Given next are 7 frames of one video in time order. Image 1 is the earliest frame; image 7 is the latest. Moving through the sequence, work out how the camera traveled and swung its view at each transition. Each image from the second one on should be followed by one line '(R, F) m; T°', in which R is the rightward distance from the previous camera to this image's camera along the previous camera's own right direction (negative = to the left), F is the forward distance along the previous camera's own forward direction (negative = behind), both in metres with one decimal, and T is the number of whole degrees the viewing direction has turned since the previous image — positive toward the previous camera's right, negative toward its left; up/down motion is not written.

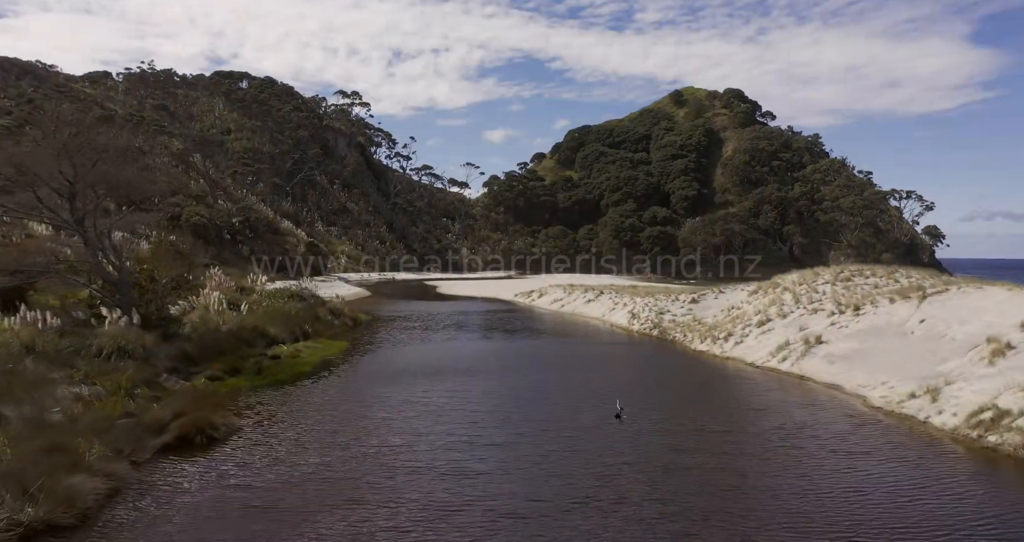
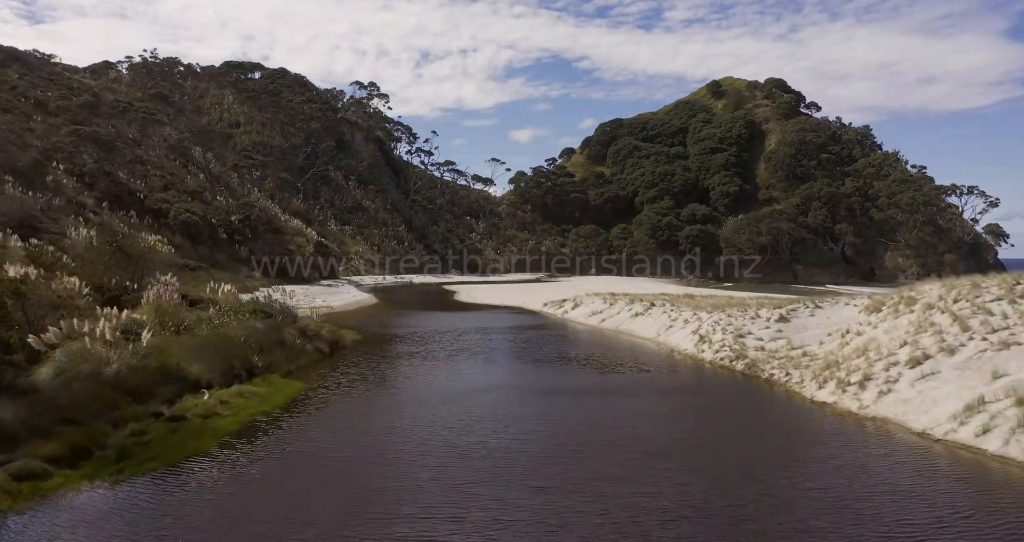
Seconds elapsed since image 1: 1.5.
(0.0, +6.4) m; -2°
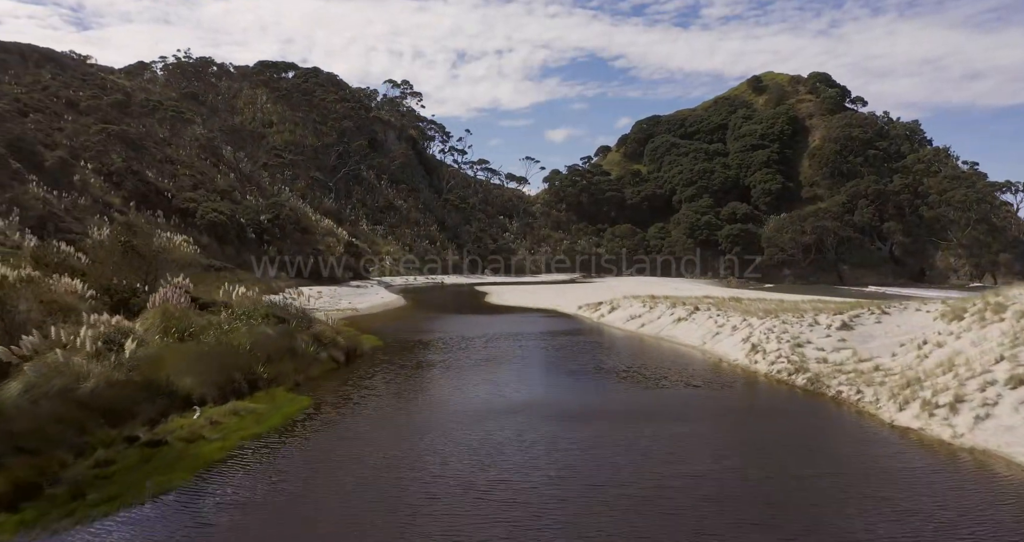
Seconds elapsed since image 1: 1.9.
(+0.1, +1.7) m; -3°
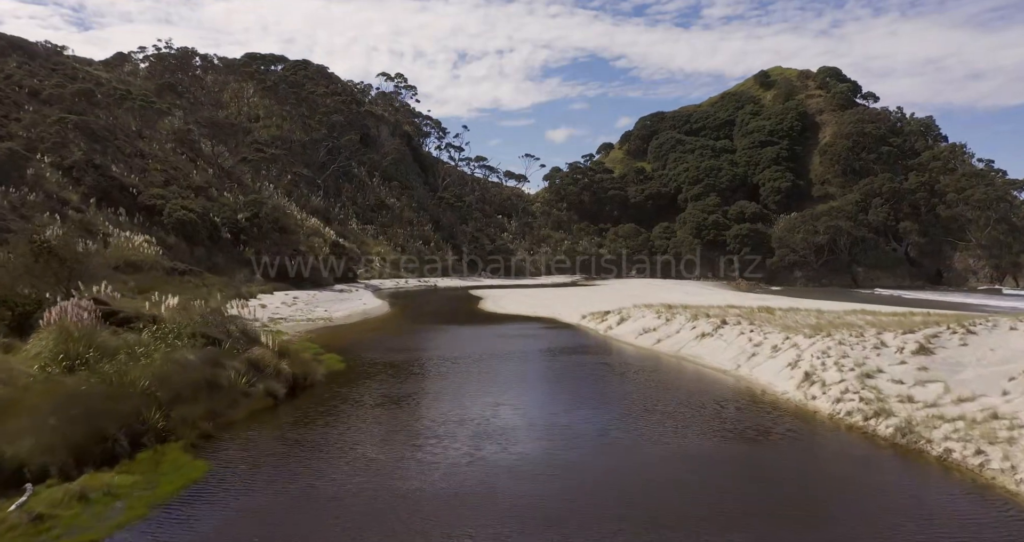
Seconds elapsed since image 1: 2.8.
(+0.2, +3.8) m; 0°
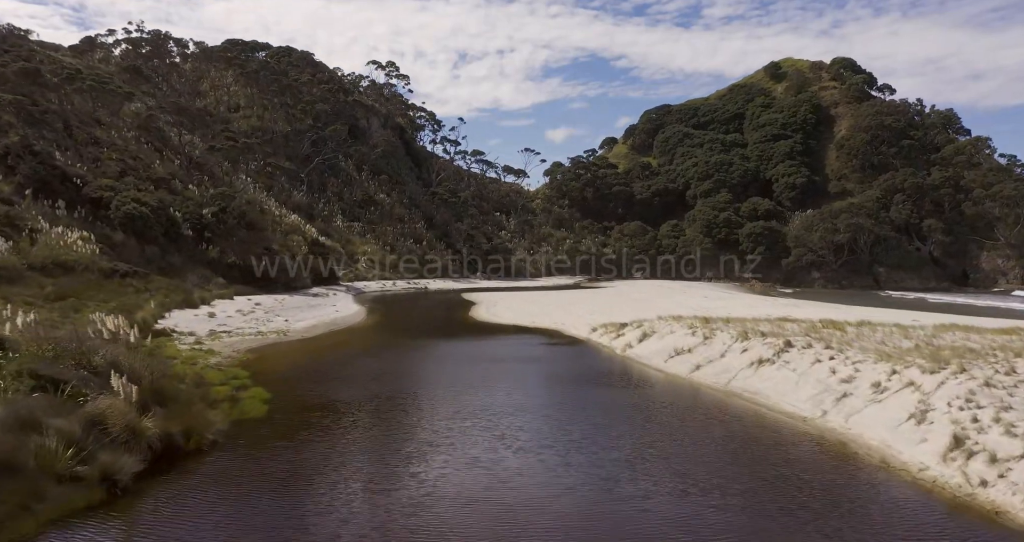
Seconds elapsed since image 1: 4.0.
(+0.2, +5.1) m; 0°
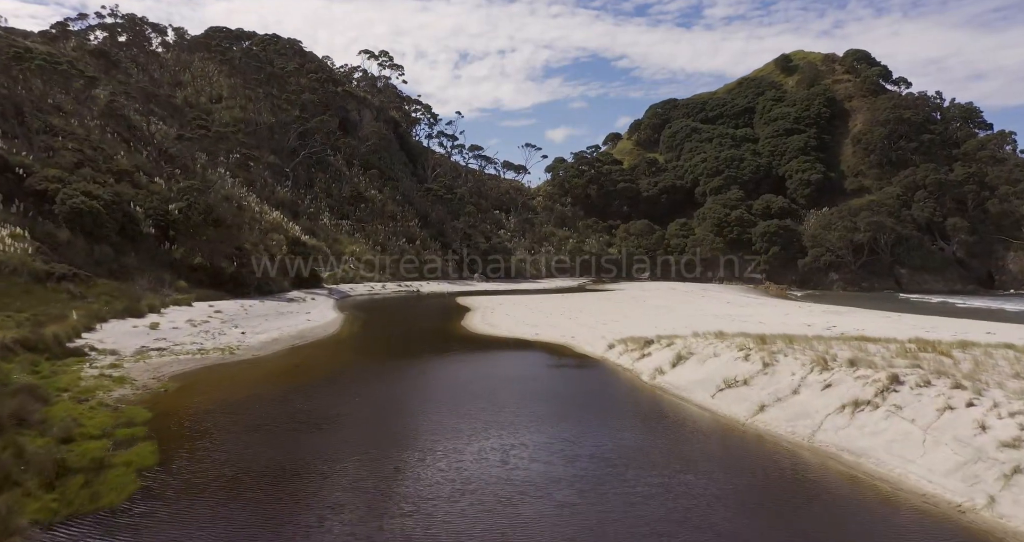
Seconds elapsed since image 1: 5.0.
(+0.1, +4.3) m; 0°
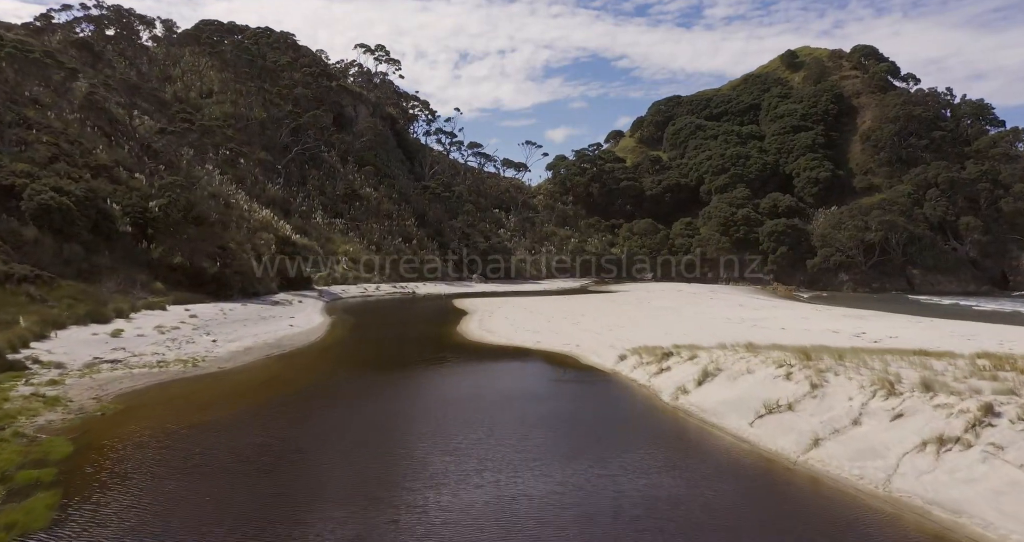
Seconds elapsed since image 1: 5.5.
(0.0, +2.1) m; 0°
